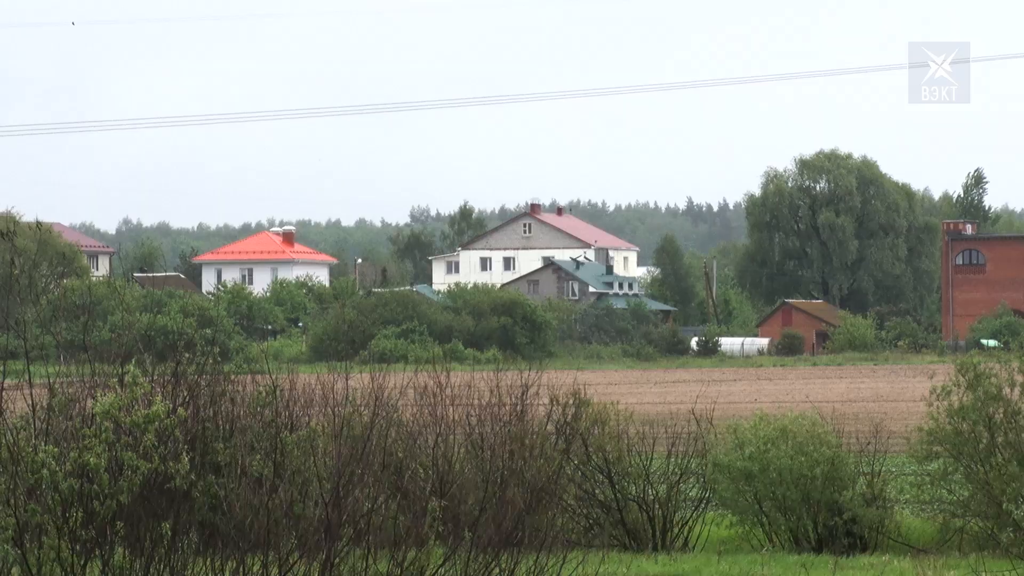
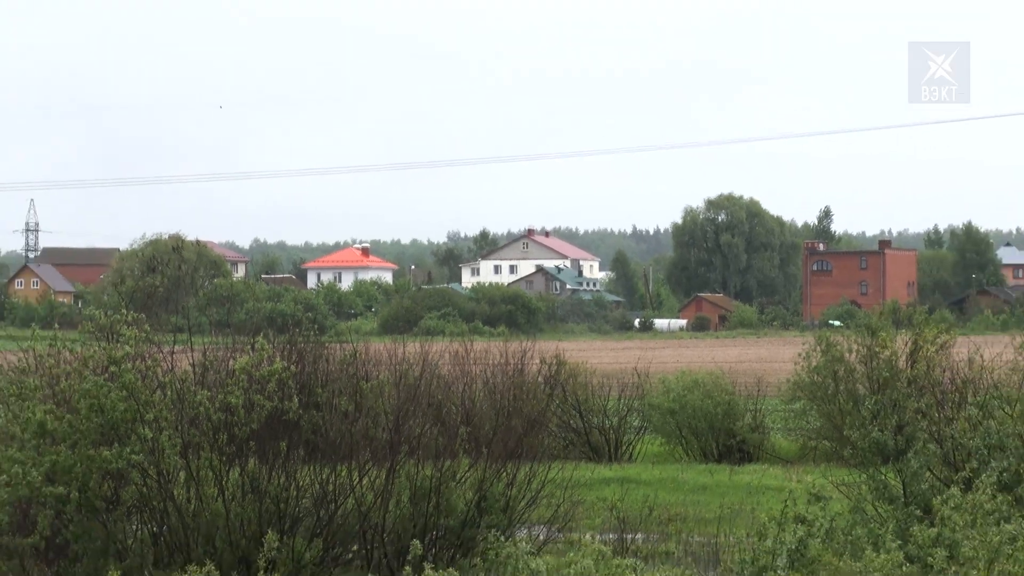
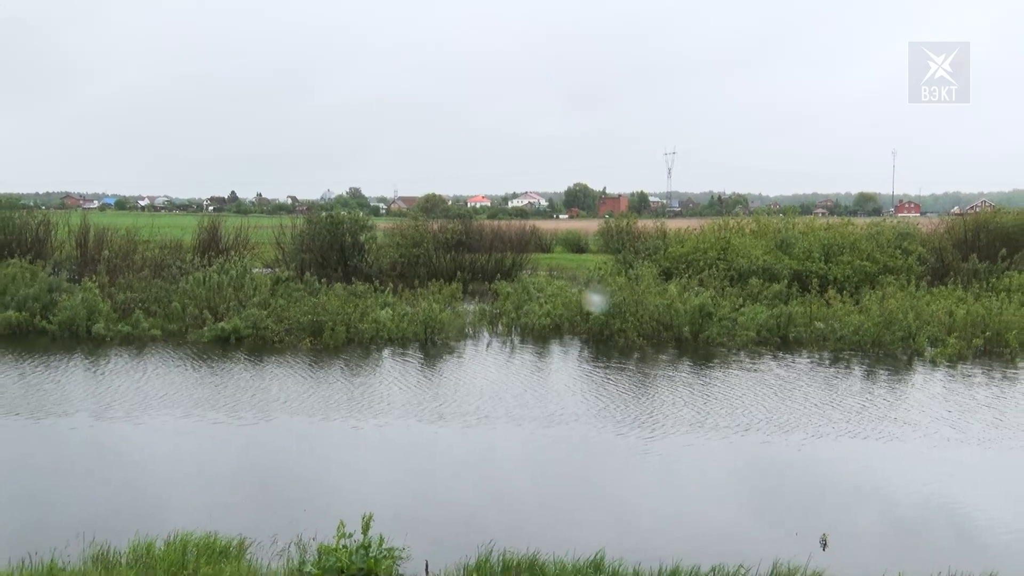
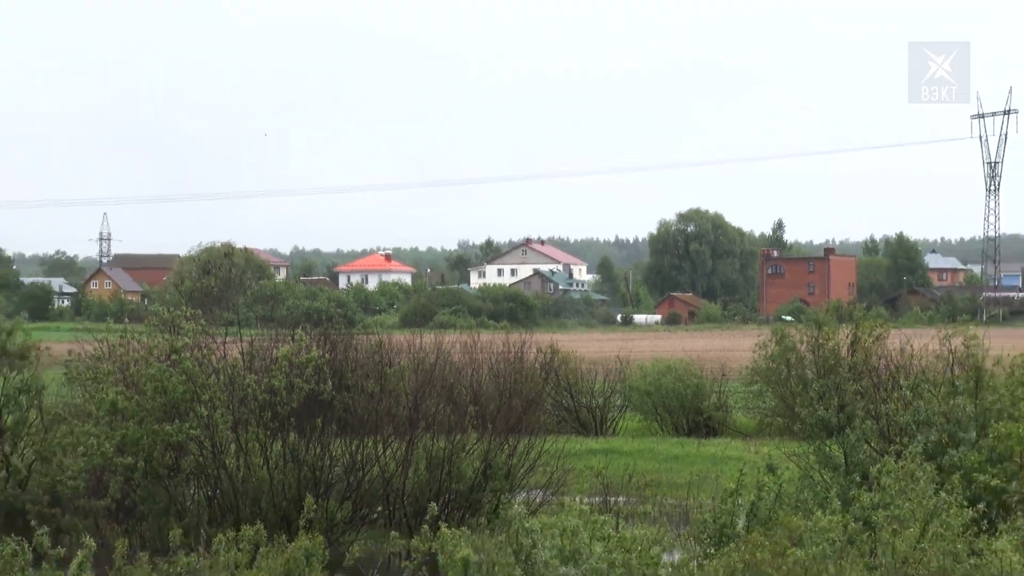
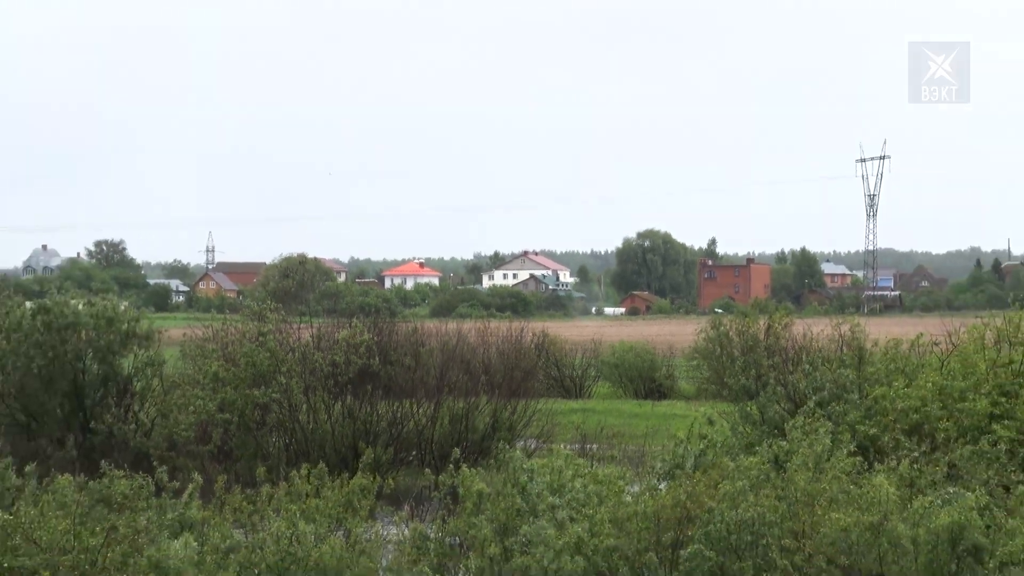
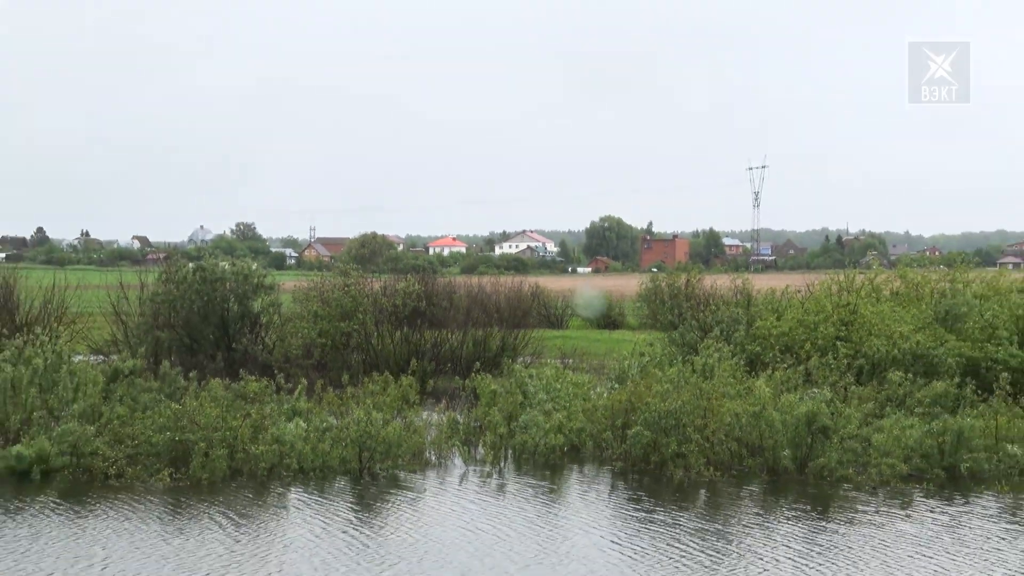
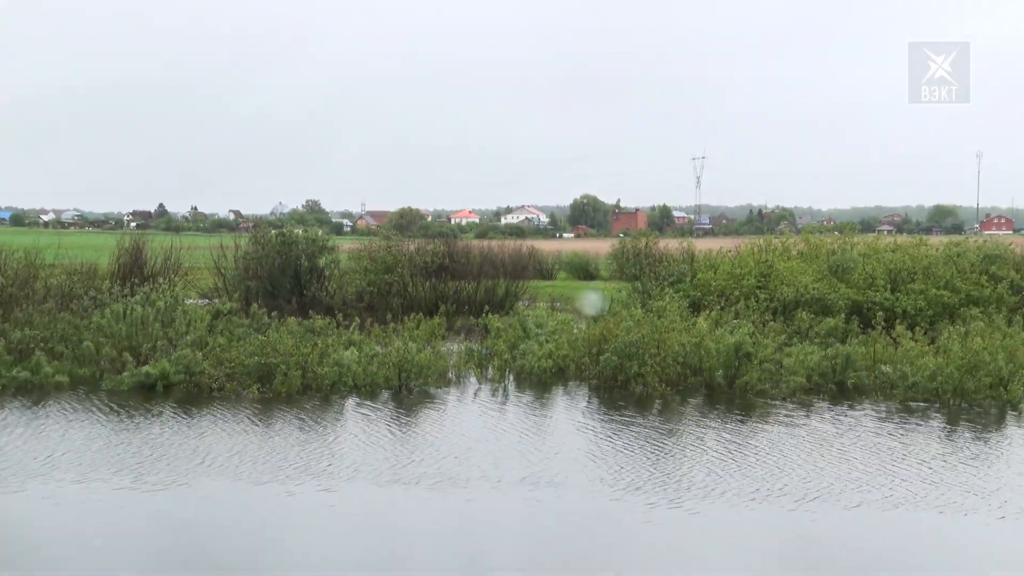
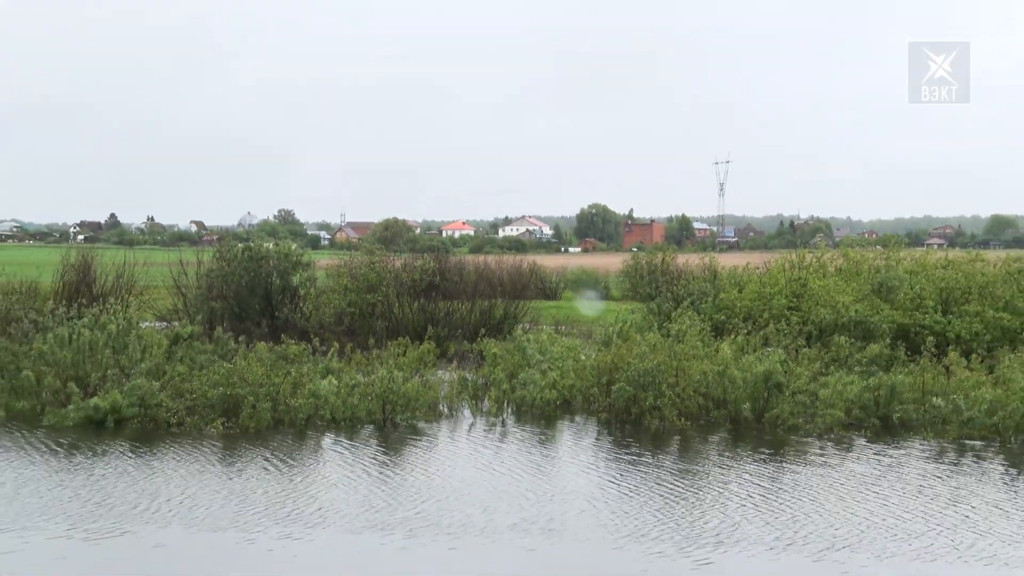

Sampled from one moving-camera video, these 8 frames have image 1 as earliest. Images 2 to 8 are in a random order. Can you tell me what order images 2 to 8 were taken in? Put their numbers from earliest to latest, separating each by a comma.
2, 4, 5, 6, 8, 7, 3
